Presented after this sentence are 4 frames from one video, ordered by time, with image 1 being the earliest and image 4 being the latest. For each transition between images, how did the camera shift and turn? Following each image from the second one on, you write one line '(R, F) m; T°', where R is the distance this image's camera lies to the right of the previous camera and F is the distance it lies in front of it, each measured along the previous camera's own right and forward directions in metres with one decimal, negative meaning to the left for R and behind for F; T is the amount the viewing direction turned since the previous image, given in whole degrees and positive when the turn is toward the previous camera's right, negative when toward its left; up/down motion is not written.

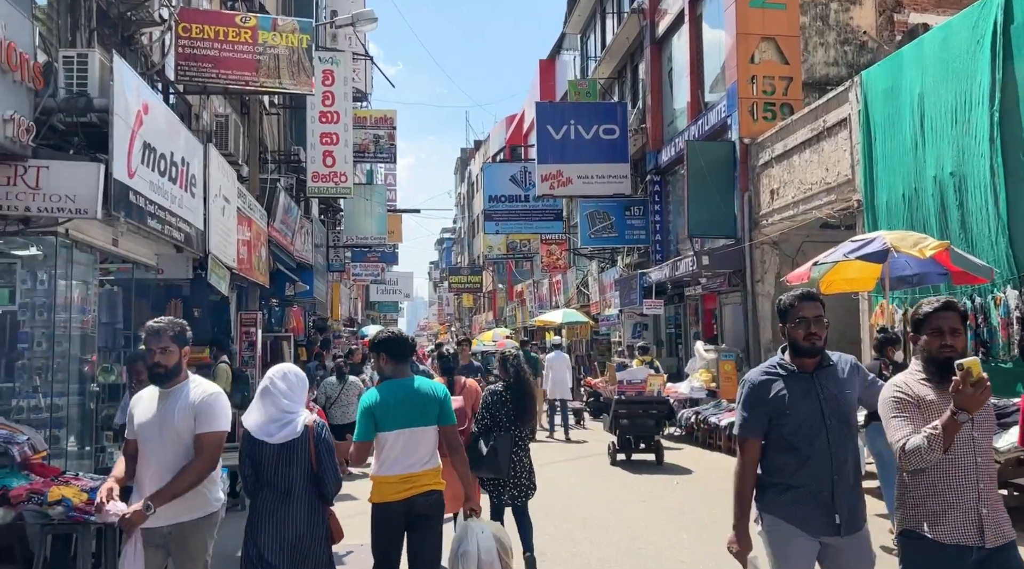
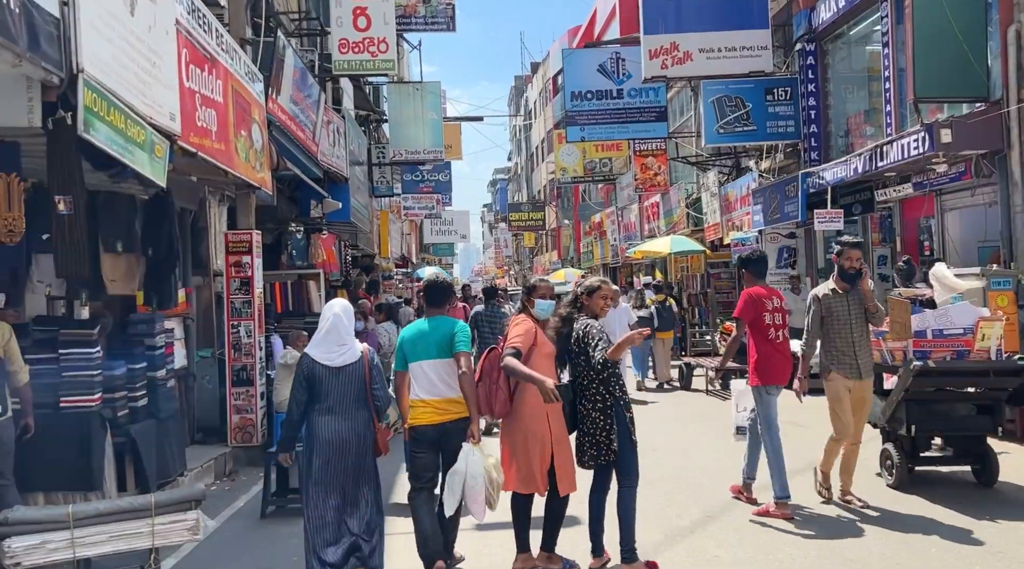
(-1.0, +5.7) m; -3°
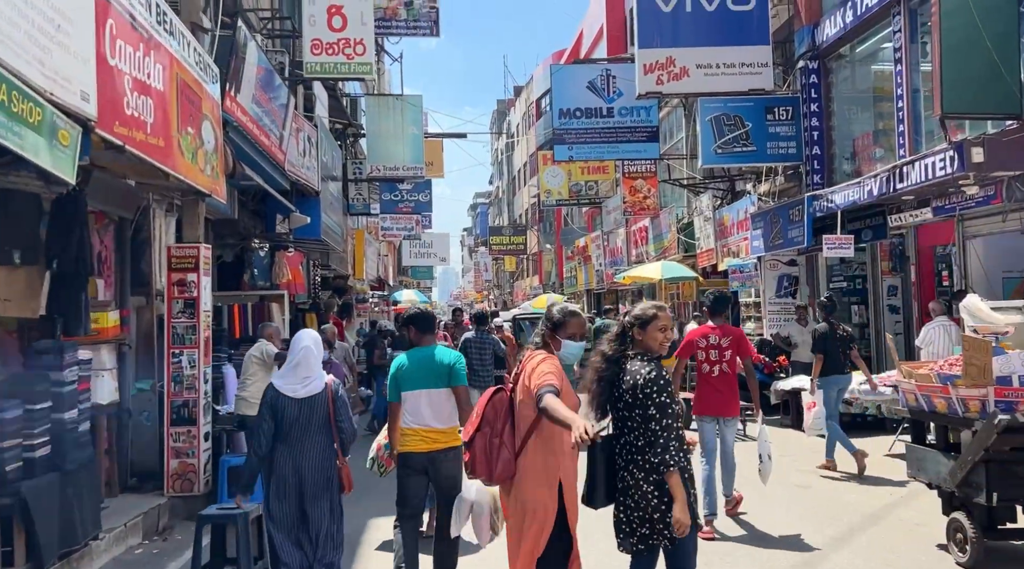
(-0.1, +1.2) m; +1°
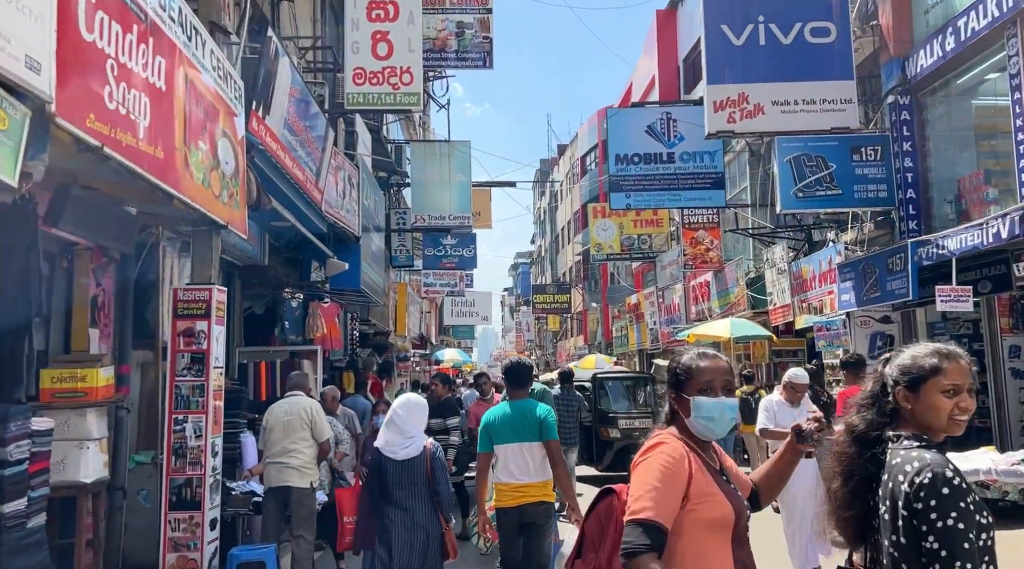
(-0.3, +1.6) m; -2°
